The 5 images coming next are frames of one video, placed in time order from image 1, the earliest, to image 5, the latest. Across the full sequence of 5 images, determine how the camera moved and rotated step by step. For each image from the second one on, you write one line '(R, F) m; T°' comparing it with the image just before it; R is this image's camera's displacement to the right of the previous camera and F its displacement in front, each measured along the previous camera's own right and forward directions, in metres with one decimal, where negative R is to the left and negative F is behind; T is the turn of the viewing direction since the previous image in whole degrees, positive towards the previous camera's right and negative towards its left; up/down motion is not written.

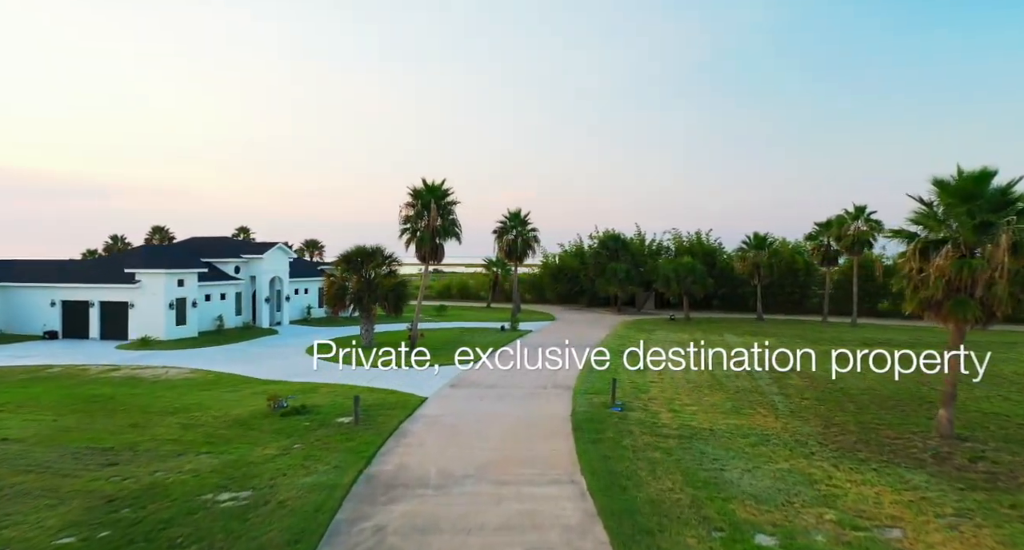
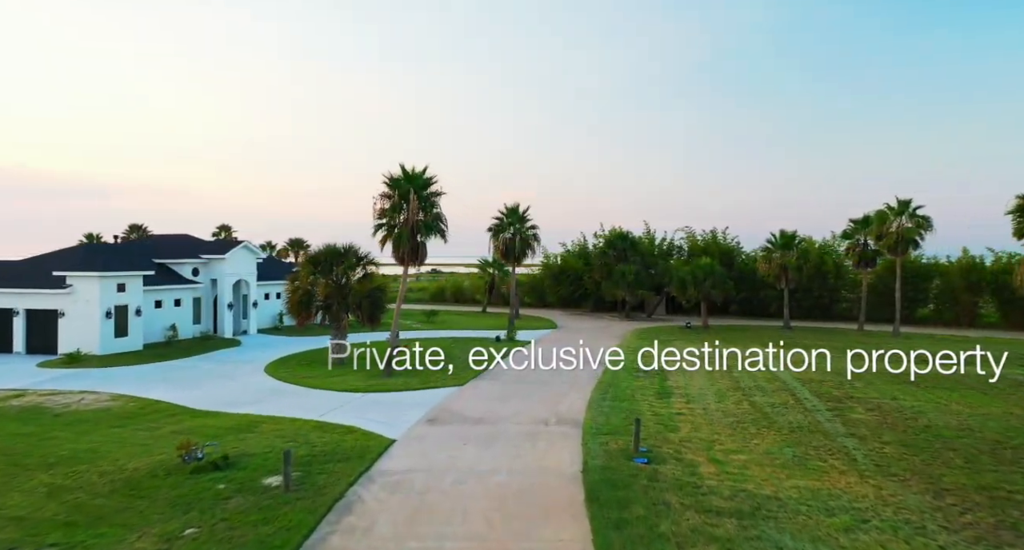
(+0.2, +3.2) m; 0°
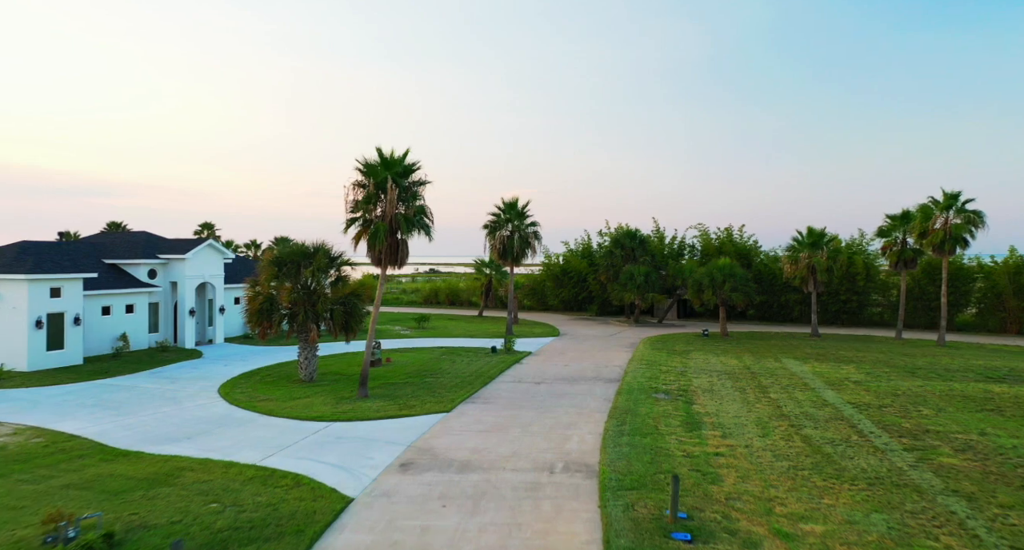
(+0.1, +2.6) m; 0°
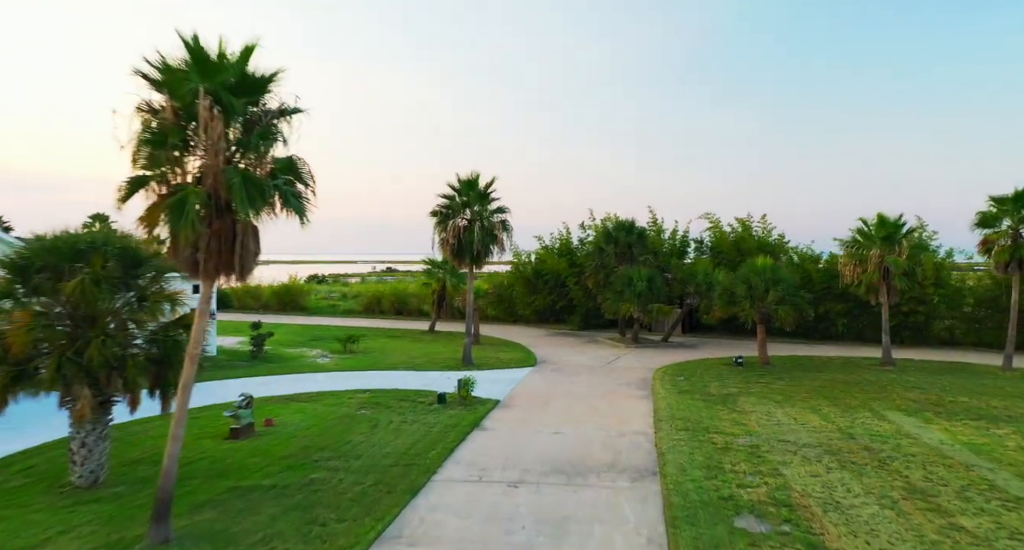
(+0.2, +7.2) m; +4°
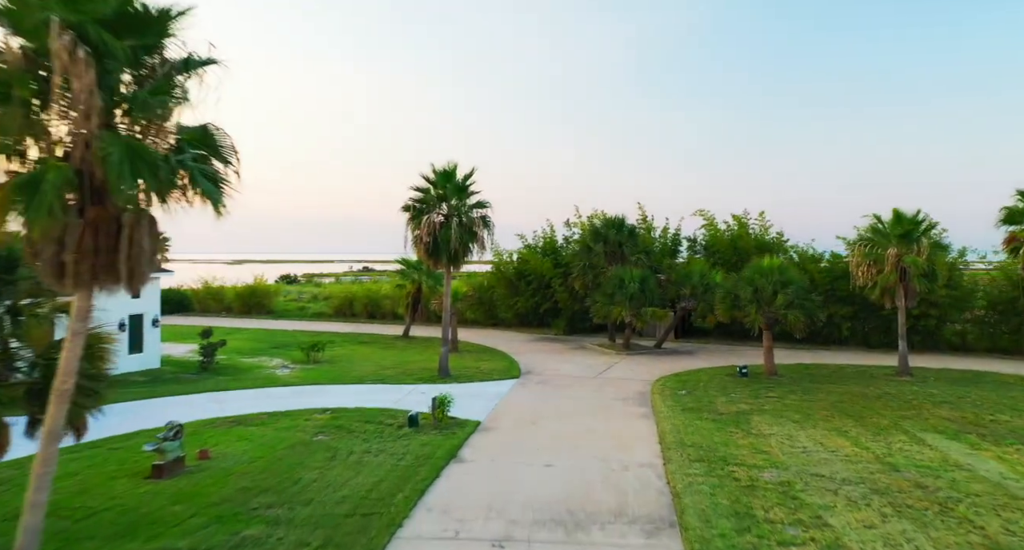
(-0.1, +1.9) m; +2°
